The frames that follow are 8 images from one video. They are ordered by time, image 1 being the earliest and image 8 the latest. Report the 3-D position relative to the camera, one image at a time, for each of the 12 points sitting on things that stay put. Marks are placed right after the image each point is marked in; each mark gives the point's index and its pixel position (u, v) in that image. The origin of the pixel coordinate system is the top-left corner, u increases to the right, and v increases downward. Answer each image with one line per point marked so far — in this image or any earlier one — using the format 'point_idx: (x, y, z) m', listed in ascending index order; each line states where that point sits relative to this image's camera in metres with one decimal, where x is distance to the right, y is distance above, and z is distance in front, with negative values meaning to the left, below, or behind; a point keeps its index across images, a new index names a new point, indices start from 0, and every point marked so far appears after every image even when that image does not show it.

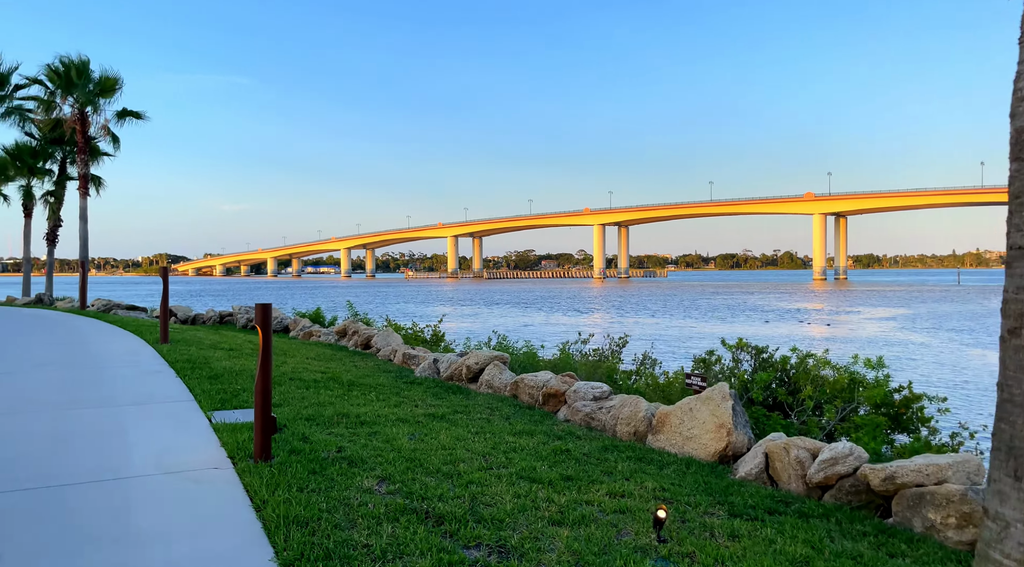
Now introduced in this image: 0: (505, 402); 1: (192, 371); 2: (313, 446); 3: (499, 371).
0: (-0.1, -1.4, +8.5) m
1: (-3.8, -1.1, +8.9) m
2: (-1.5, -1.2, +5.5) m
3: (-0.2, -1.1, +9.3) m
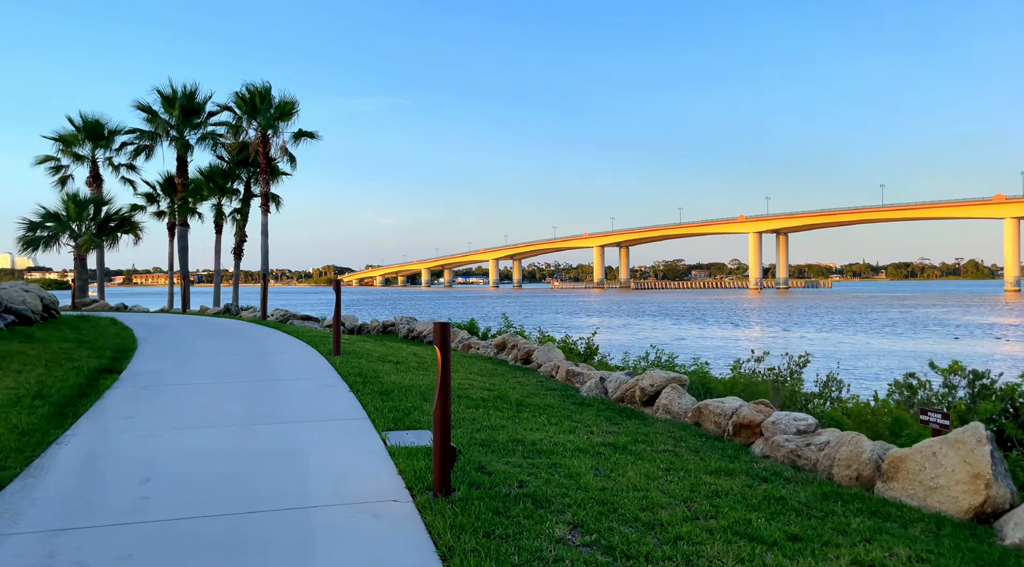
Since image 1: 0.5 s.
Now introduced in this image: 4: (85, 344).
0: (+1.8, -1.5, +7.7) m
1: (-1.8, -1.2, +8.8) m
2: (-0.1, -1.3, +5.0) m
3: (+1.9, -1.3, +8.5) m
4: (-7.0, -1.0, +12.0) m
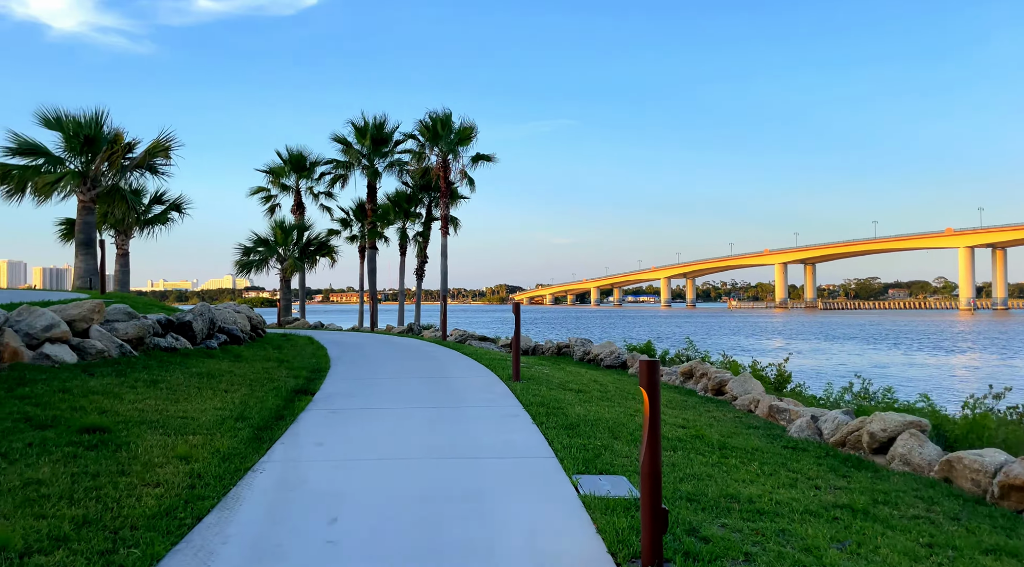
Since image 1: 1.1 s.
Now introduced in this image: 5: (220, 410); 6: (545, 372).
0: (+3.7, -1.8, +6.4) m
1: (+0.4, -1.5, +8.3) m
2: (+1.1, -1.5, +4.2) m
3: (+3.9, -1.6, +7.1) m
4: (-3.9, -1.4, +12.6) m
5: (-3.3, -1.4, +8.4) m
6: (+0.6, -1.6, +12.8) m
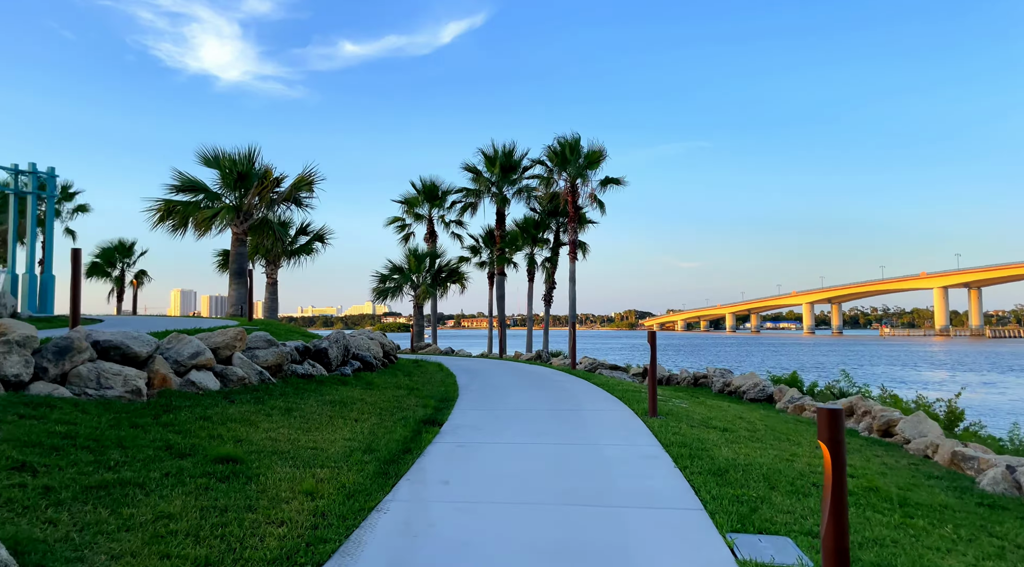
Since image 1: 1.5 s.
0: (+4.7, -2.0, +5.1) m
1: (+1.9, -1.8, +7.5) m
2: (+1.9, -1.7, +3.4) m
3: (+5.1, -1.8, +5.8) m
4: (-1.7, -1.9, +12.5) m
5: (-1.8, -1.8, +8.2) m
6: (+2.8, -2.0, +12.0) m
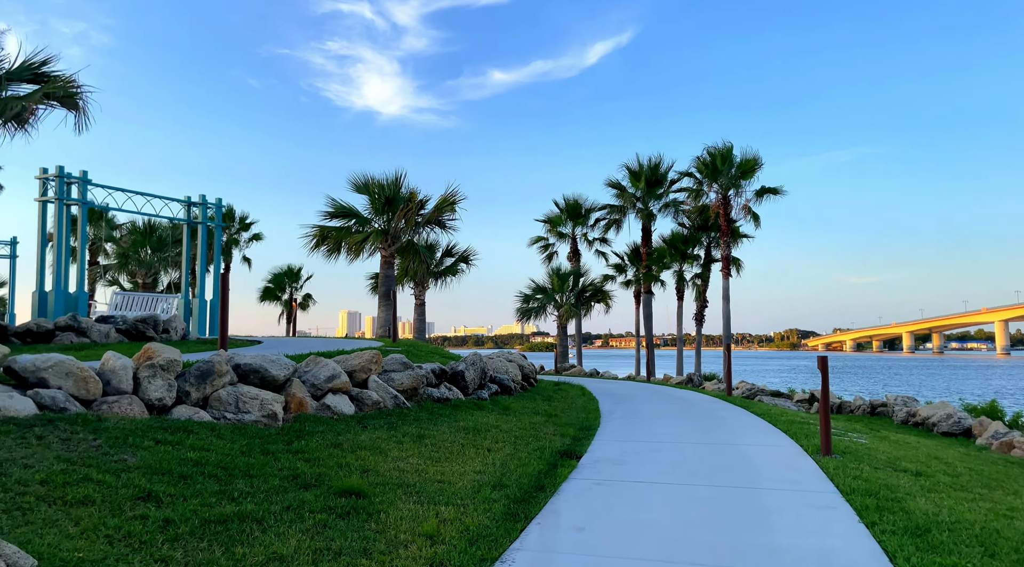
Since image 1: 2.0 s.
0: (+5.5, -2.0, +3.3) m
1: (+3.1, -1.9, +6.2) m
2: (+2.3, -1.7, +2.2) m
3: (+6.0, -1.8, +3.9) m
4: (+0.7, -2.2, +11.9) m
5: (-0.3, -2.0, +7.7) m
6: (+4.9, -2.2, +10.4) m
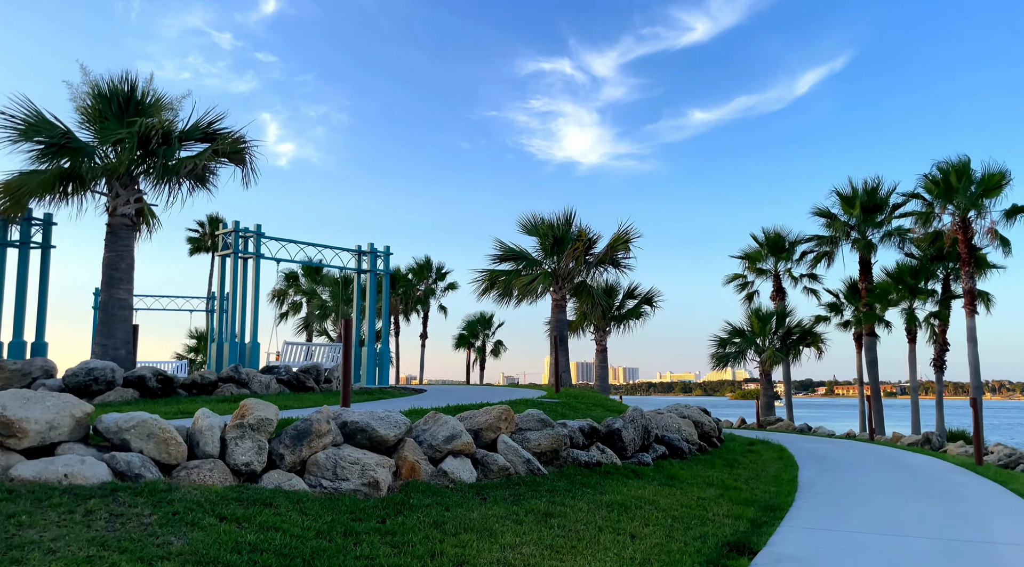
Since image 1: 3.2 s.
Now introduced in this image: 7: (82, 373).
0: (+5.1, -1.9, +0.1) m
1: (+3.7, -2.1, +3.6) m
2: (+1.8, -1.7, -0.1) m
3: (+5.8, -1.7, +0.6) m
4: (+2.8, -2.7, +9.6) m
5: (+0.7, -2.3, +5.9) m
6: (+6.5, -2.5, +7.1) m
7: (-7.0, -1.5, +12.1) m
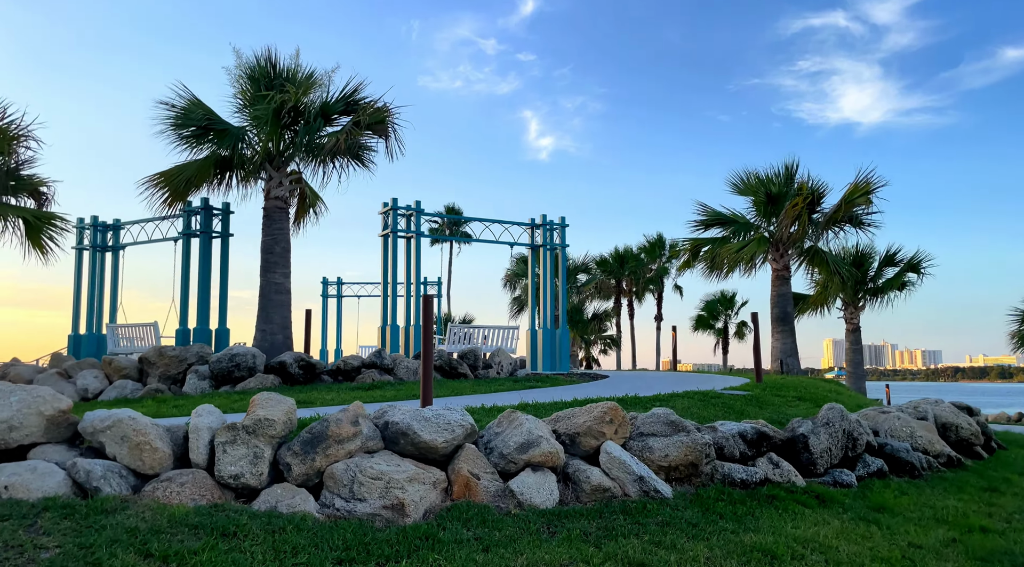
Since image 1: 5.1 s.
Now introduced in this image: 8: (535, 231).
0: (+2.8, -1.6, -3.5) m
1: (+2.6, -1.7, +0.3) m
2: (-0.4, -1.5, -2.5) m
3: (+3.6, -1.4, -3.2) m
4: (+3.9, -2.2, +6.3) m
5: (+0.6, -2.0, +3.5) m
6: (+6.5, -2.0, +2.7) m
7: (-4.6, -1.2, +11.9) m
8: (+0.5, +1.2, +17.4) m
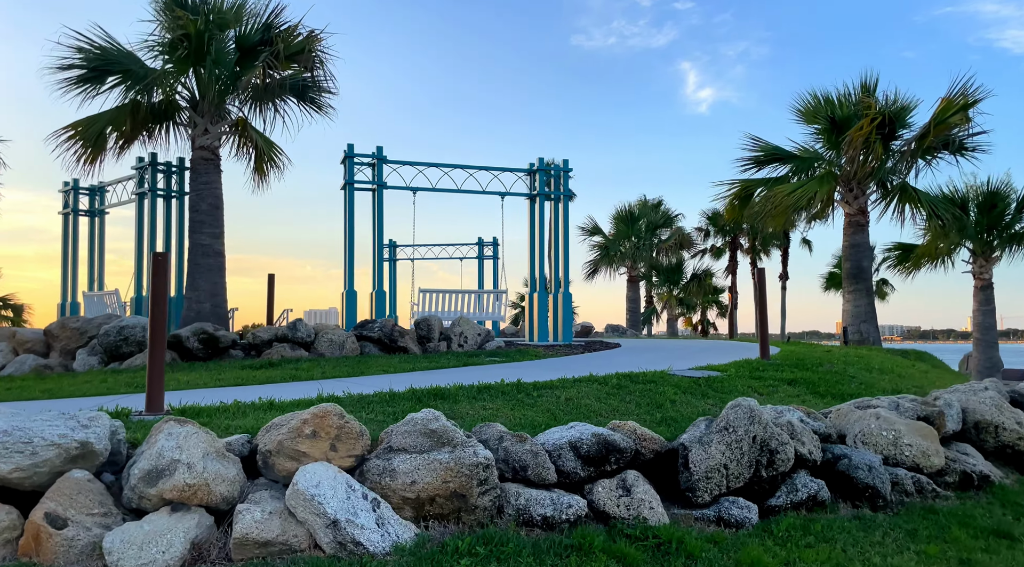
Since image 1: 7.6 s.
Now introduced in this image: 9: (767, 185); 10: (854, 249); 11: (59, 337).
0: (-1.2, -1.8, -5.8) m
1: (-0.7, -1.7, -2.0) m
2: (-4.2, -1.7, -4.2) m
3: (-0.5, -1.6, -5.7) m
4: (+1.7, -1.8, +3.6) m
5: (-2.1, -1.9, +1.5) m
6: (+3.5, -1.8, -0.4) m
7: (-5.7, -0.7, +10.7) m
8: (+0.3, +2.2, +15.0) m
9: (+5.3, +2.1, +16.0) m
10: (+6.9, +0.8, +15.6) m
11: (-6.9, -0.8, +11.3) m
